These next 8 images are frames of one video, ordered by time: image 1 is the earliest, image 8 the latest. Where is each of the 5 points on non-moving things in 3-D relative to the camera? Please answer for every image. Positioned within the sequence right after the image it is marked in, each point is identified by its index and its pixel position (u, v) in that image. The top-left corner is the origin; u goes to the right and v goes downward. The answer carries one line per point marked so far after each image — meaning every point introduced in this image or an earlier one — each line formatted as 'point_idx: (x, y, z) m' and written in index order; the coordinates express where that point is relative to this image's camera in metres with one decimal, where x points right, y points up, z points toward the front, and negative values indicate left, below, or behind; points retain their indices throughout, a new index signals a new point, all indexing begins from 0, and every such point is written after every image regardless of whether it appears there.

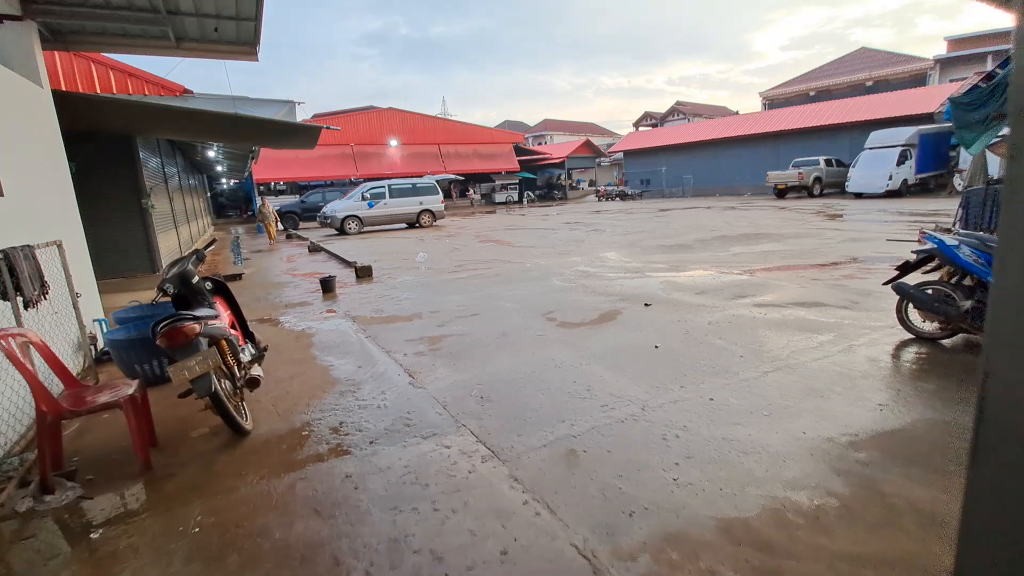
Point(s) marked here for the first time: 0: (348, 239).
0: (-5.4, +1.6, +15.9) m
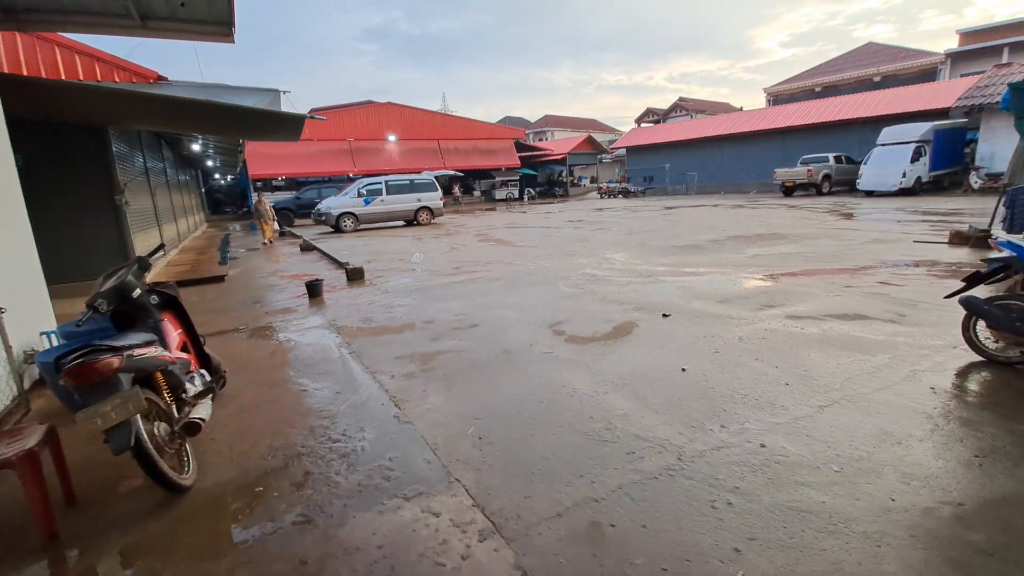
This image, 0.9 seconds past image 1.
0: (-5.4, +1.6, +15.3) m
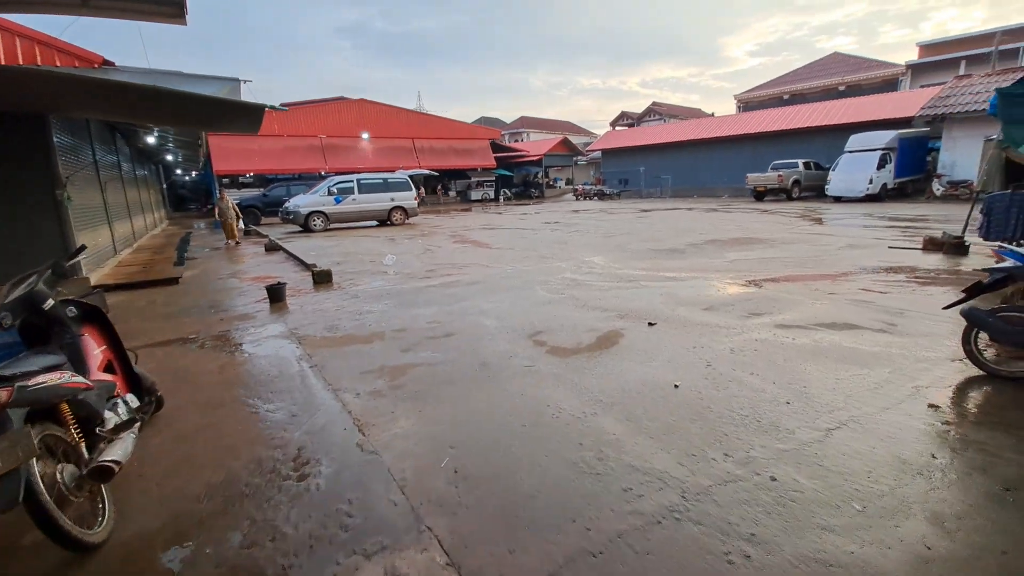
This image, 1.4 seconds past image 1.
0: (-6.1, +1.6, +14.7) m
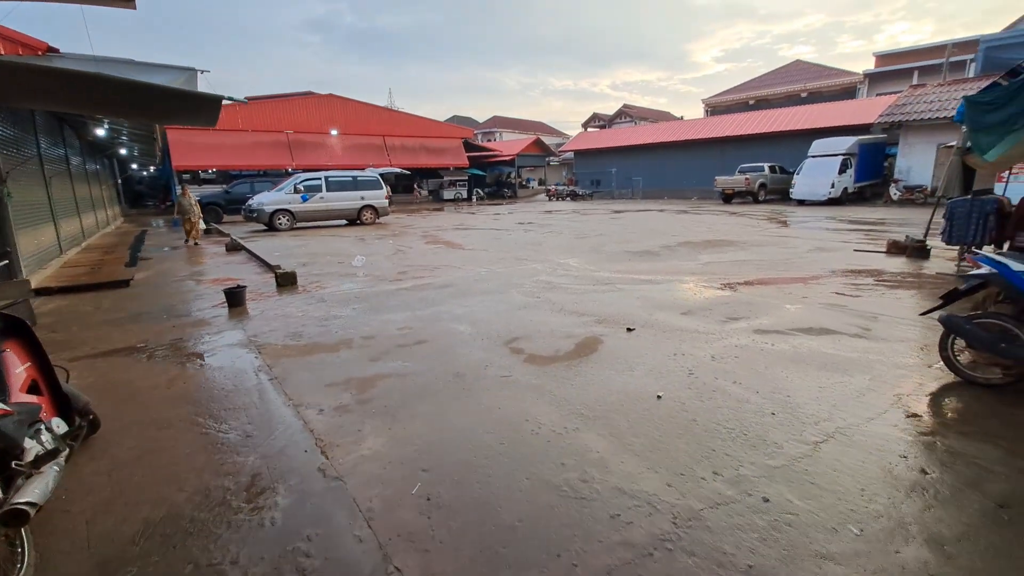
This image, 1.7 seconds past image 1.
0: (-7.0, +1.5, +14.1) m
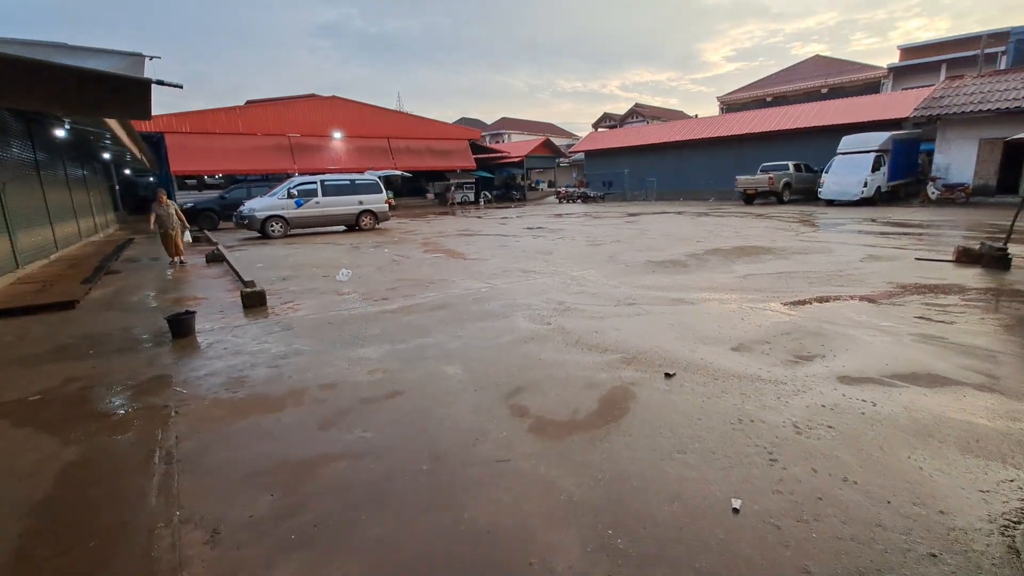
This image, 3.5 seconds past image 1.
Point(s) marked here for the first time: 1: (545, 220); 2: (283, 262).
0: (-6.7, +1.2, +13.2) m
1: (+1.2, +2.5, +17.8) m
2: (-4.8, +0.5, +10.0) m
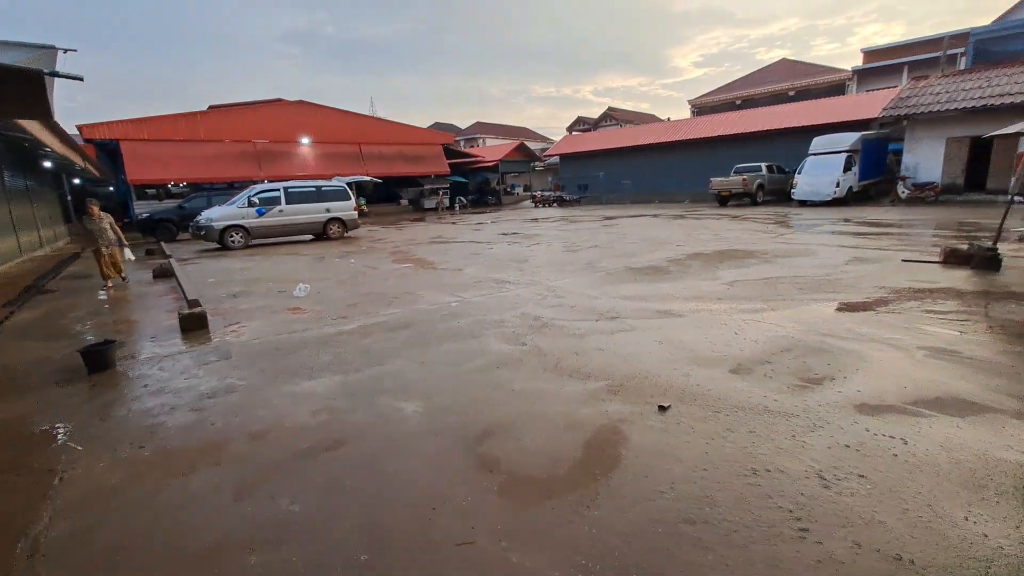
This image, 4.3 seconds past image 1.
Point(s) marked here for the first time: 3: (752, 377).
0: (-7.4, +0.8, +12.4) m
1: (+0.3, +2.3, +17.3) m
2: (-5.3, +0.2, +9.2) m
3: (+1.8, -0.6, +3.5) m
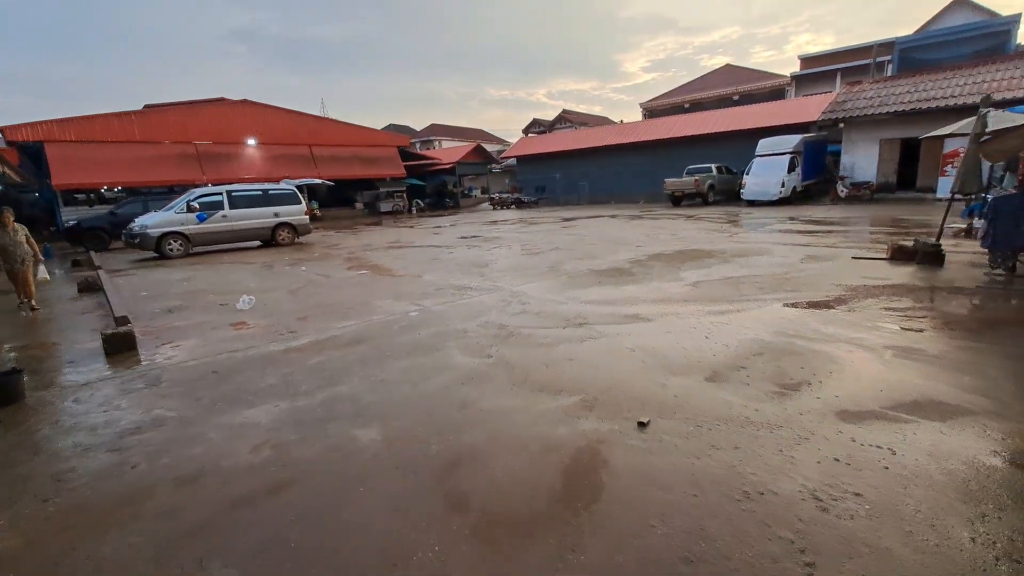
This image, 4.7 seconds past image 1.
0: (-8.4, +0.5, +11.4) m
1: (-1.1, +2.2, +17.1) m
2: (-6.0, 0.0, +8.5) m
3: (+1.5, -0.7, +3.4) m
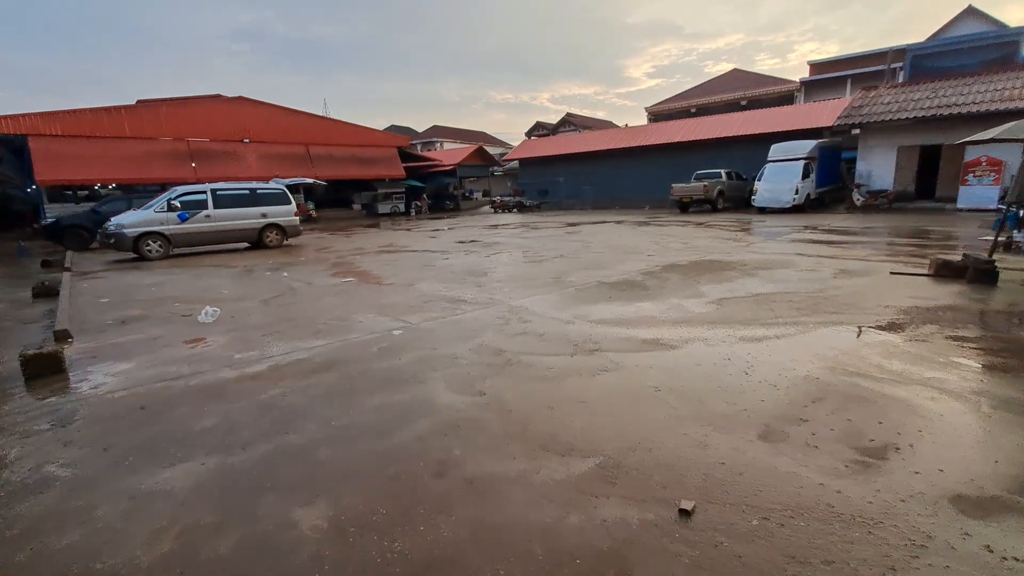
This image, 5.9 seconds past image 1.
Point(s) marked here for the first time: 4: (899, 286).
0: (-8.4, +0.4, +10.7) m
1: (-1.1, +1.9, +16.3) m
2: (-6.0, -0.1, +7.7) m
3: (+1.5, -0.9, +2.6) m
4: (+5.2, 0.0, +6.4) m
